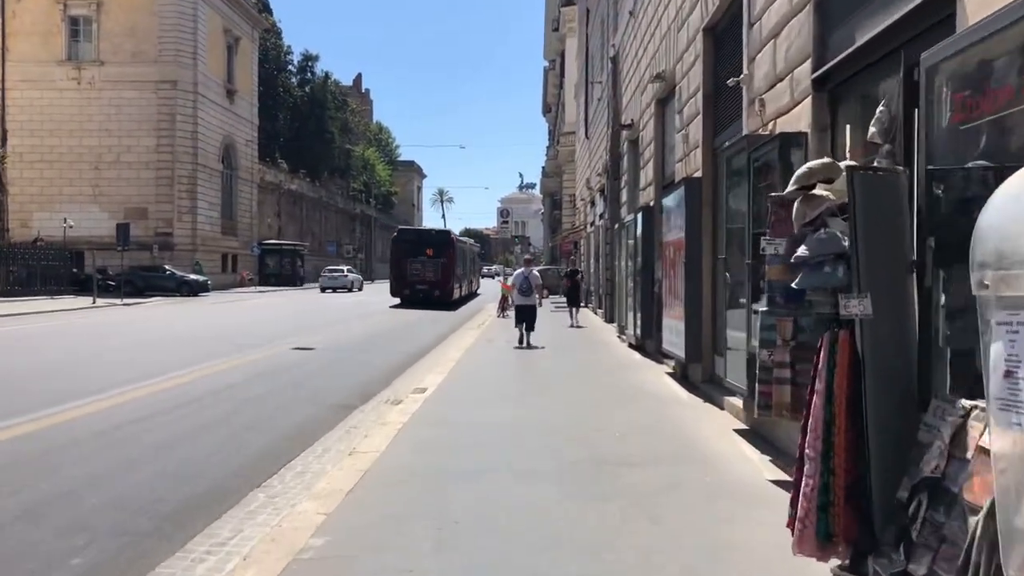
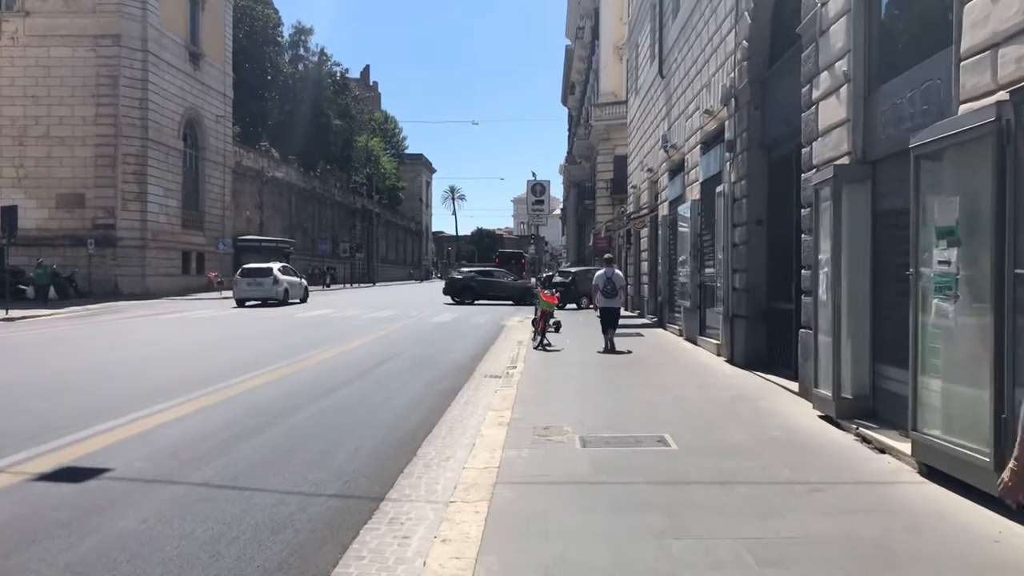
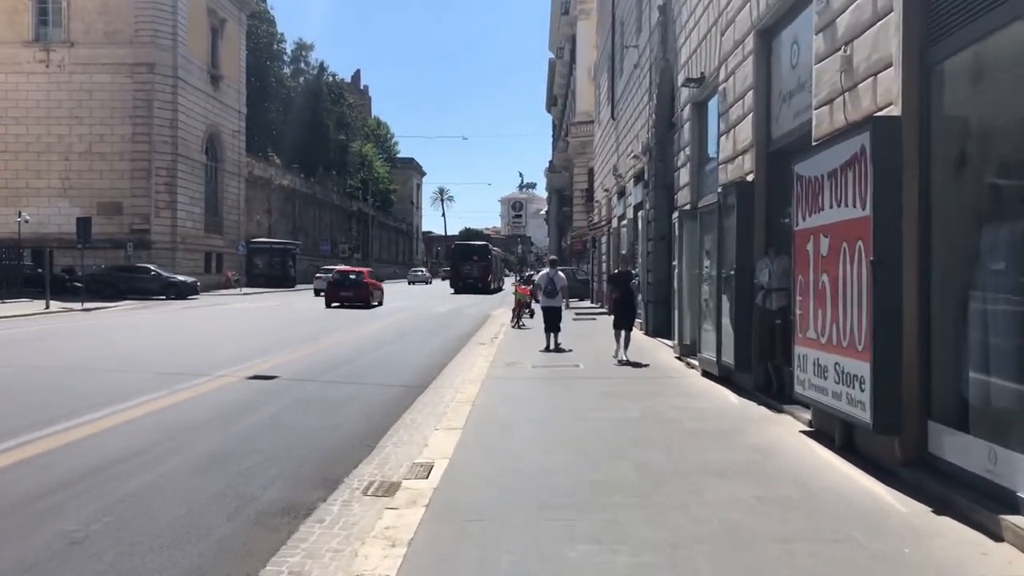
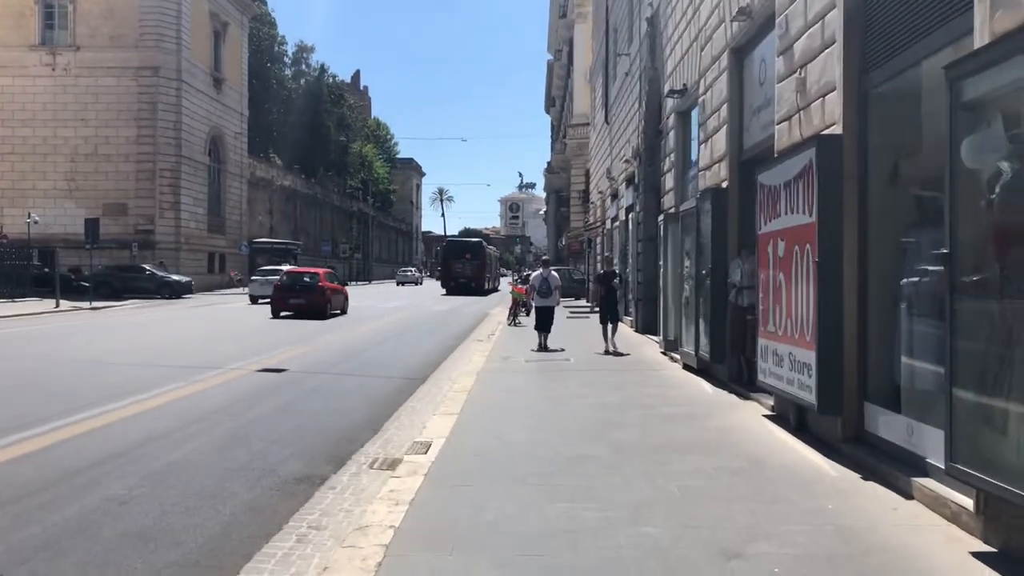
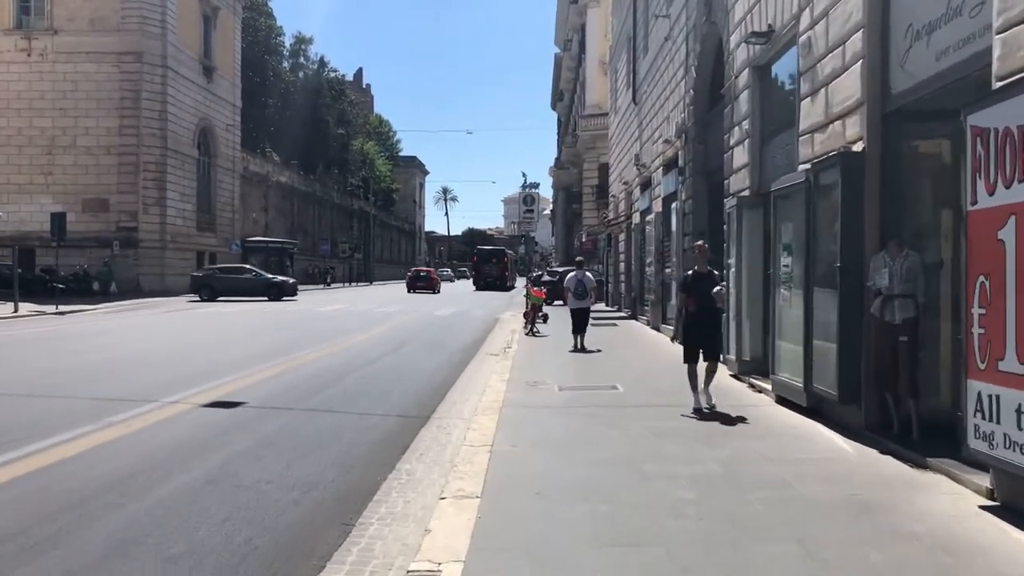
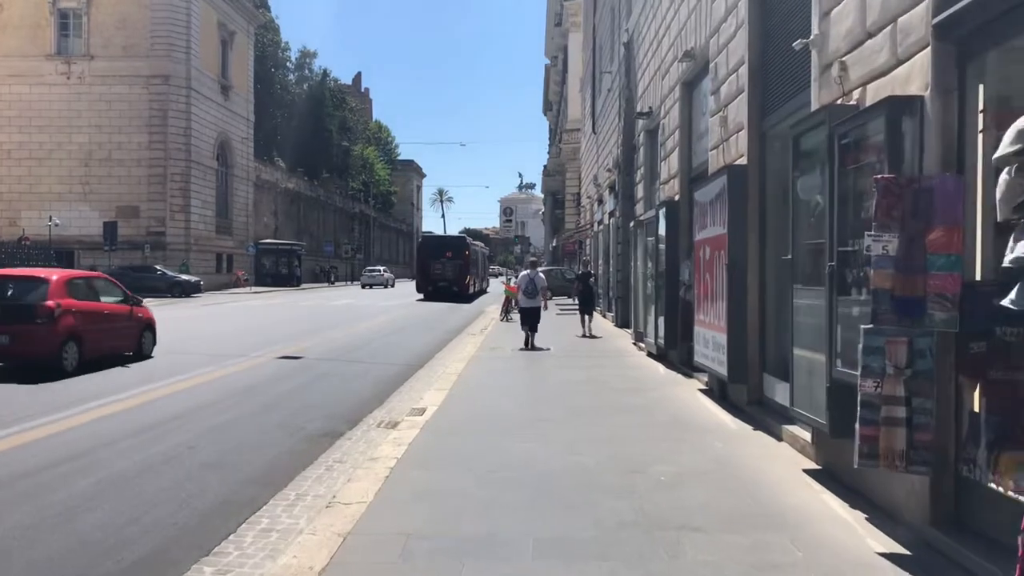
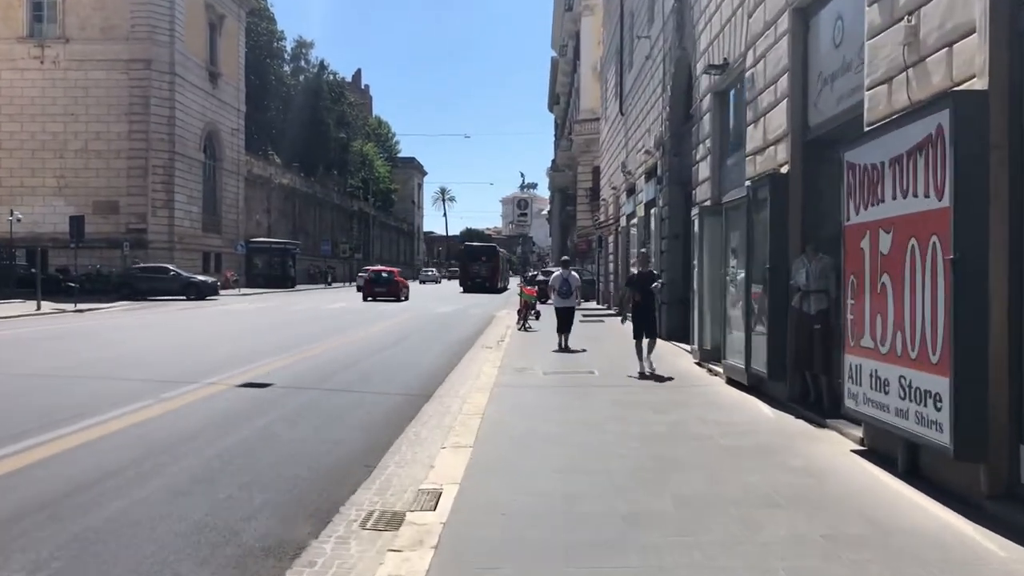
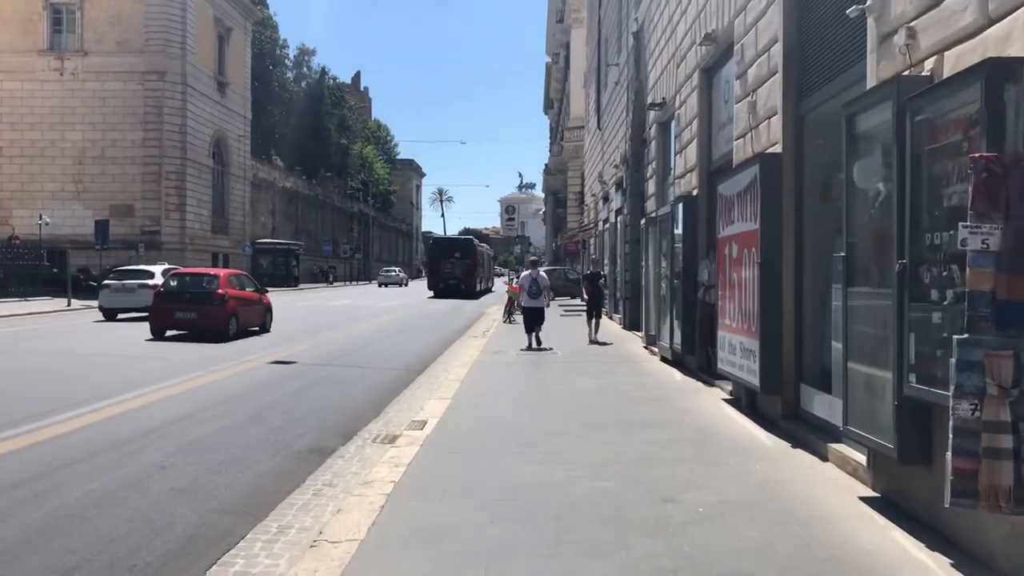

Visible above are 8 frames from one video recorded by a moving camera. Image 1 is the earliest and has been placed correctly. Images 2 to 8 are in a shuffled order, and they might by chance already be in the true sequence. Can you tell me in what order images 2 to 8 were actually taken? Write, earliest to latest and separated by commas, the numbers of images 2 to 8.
6, 8, 4, 3, 7, 5, 2
